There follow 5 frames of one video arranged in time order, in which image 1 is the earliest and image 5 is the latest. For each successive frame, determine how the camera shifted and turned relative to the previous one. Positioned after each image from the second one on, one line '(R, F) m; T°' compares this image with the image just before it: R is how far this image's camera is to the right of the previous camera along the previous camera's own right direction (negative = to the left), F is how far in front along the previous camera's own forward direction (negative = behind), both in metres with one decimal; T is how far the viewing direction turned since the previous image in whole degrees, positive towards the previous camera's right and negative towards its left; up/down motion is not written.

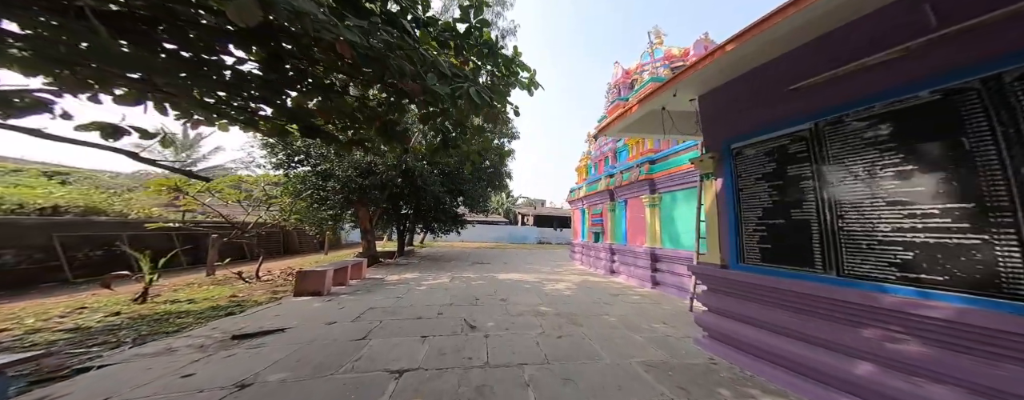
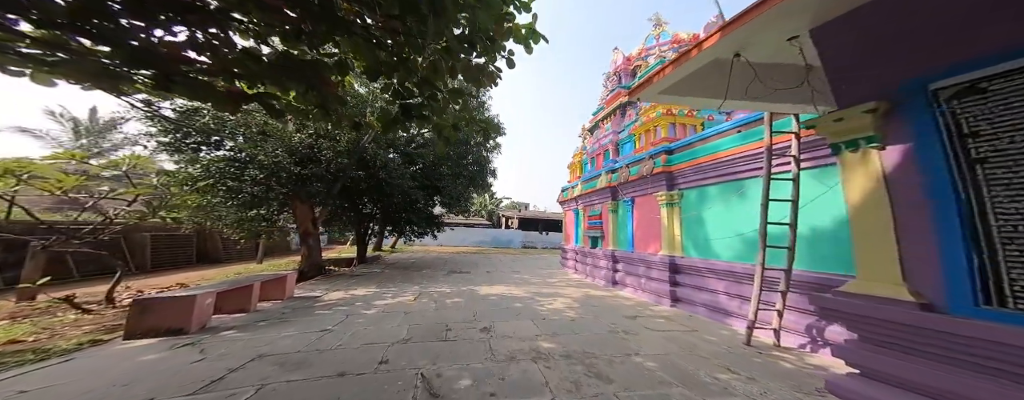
(0.0, +1.3) m; +3°
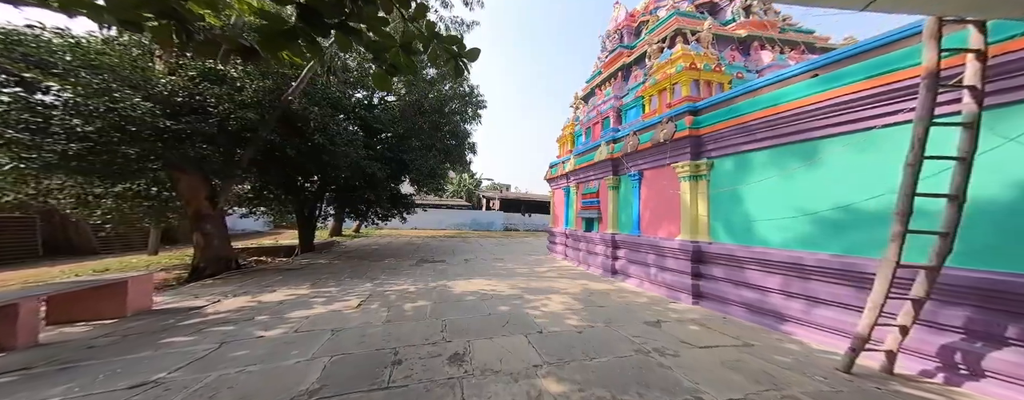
(0.0, +1.3) m; +4°
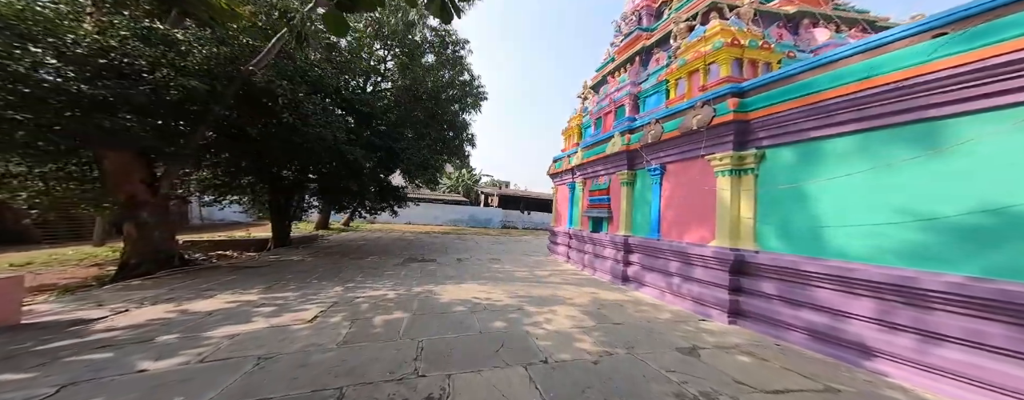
(0.0, +0.7) m; 0°
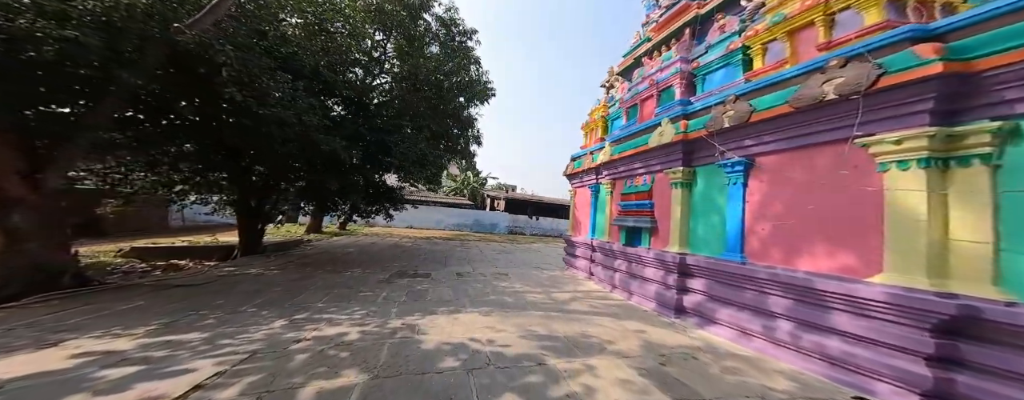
(-0.1, +1.2) m; -2°
